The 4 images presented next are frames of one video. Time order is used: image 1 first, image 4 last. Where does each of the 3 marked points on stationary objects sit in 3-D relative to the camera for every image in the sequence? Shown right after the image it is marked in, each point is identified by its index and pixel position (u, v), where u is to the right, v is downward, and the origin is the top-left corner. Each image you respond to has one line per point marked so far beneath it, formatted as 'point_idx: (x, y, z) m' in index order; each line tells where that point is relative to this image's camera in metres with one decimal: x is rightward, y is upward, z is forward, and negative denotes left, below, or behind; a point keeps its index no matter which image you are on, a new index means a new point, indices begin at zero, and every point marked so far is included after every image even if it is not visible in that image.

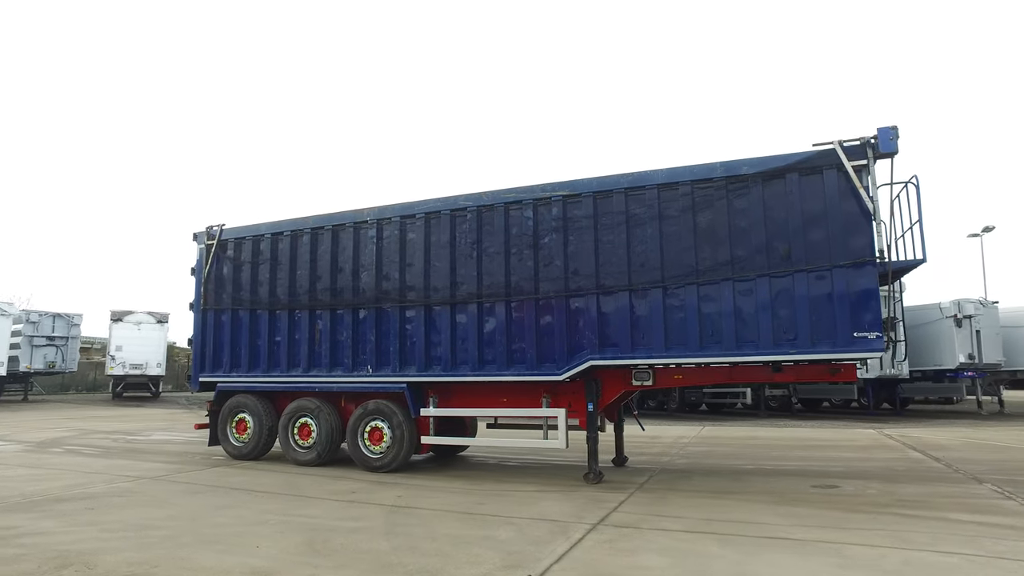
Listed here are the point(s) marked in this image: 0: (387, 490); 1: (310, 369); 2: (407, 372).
0: (-1.4, -2.3, +6.9) m
1: (-3.0, -1.2, +8.9) m
2: (-1.4, -1.2, +8.2) m
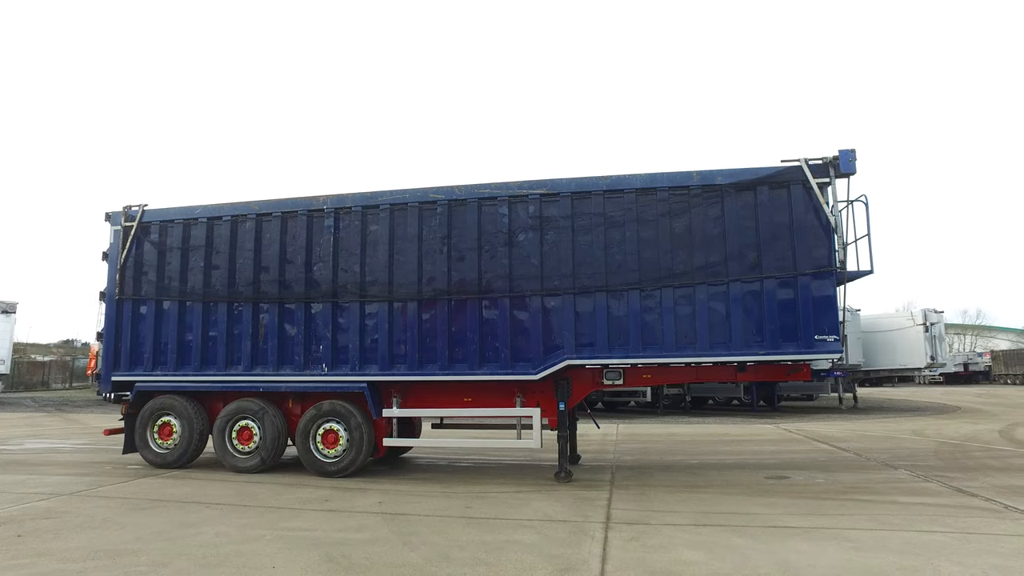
0: (-1.6, -2.3, +6.5) m
1: (-3.5, -1.1, +8.1) m
2: (-1.9, -1.1, +7.7) m
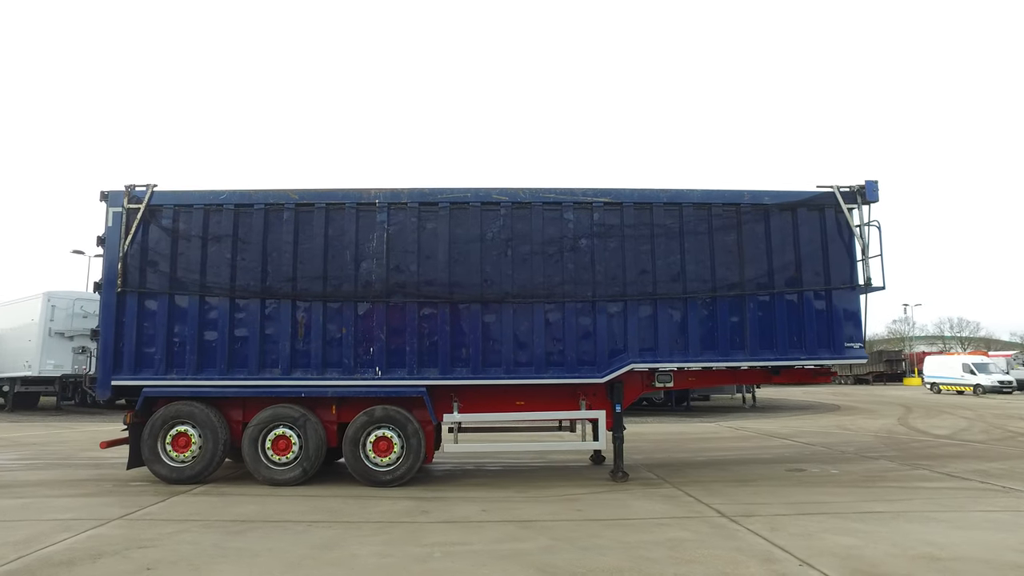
0: (-0.6, -2.3, +6.3) m
1: (-2.7, -1.0, +7.4) m
2: (-1.1, -1.1, +7.5) m
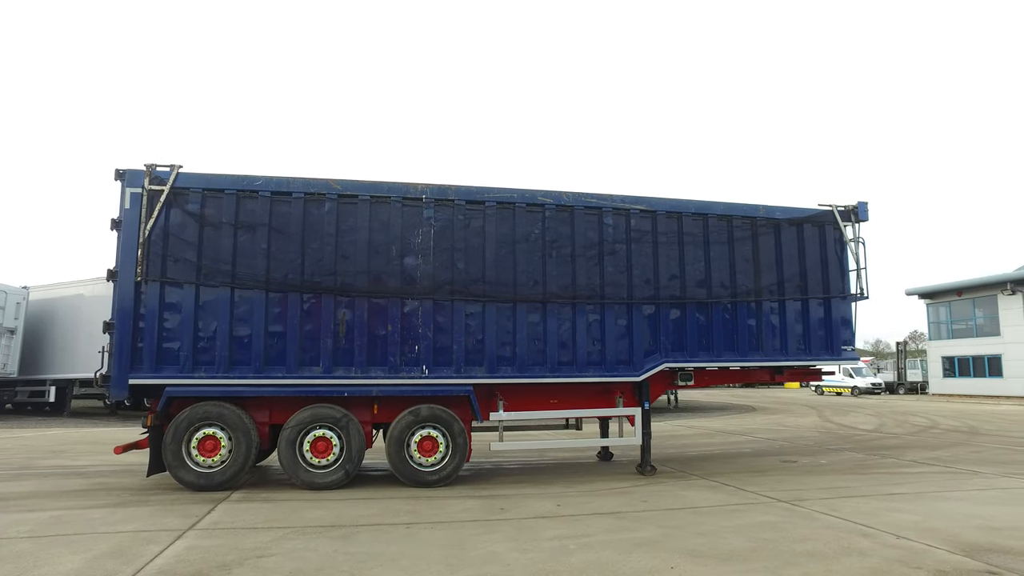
0: (+0.2, -2.3, +6.4) m
1: (-2.1, -1.0, +7.1) m
2: (-0.5, -1.1, +7.4) m
